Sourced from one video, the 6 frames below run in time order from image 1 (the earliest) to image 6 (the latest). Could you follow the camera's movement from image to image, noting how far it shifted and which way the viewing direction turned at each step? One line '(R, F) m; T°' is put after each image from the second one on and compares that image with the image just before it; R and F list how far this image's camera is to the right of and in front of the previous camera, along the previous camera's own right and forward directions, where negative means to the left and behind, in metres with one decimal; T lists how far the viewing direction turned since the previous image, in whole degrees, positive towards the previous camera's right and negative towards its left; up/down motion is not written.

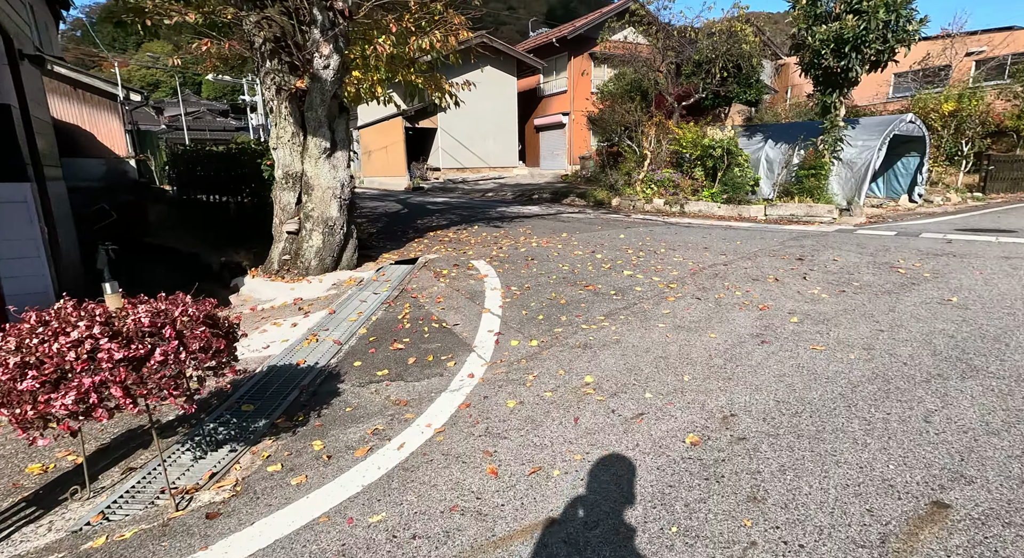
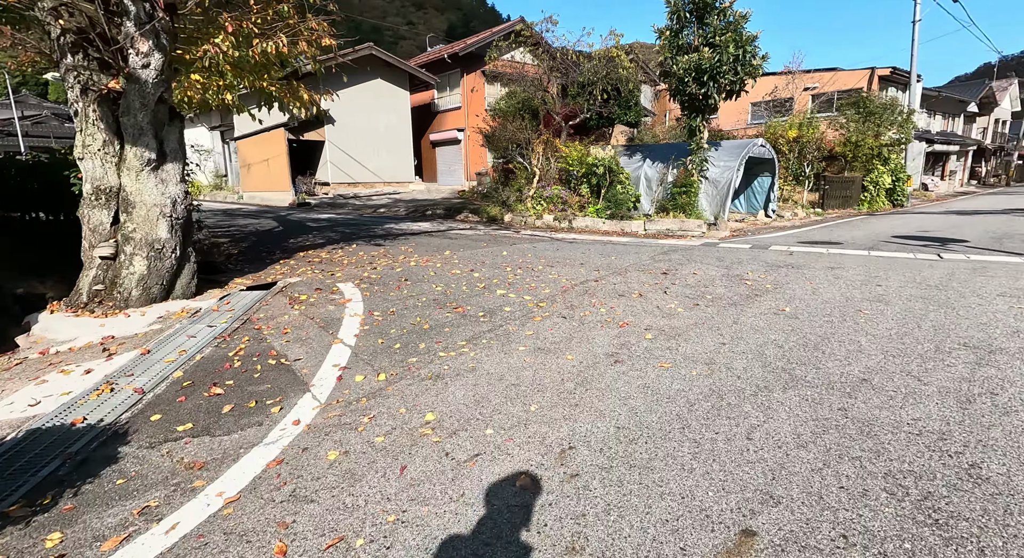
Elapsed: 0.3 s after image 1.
(+0.2, +0.1) m; +11°
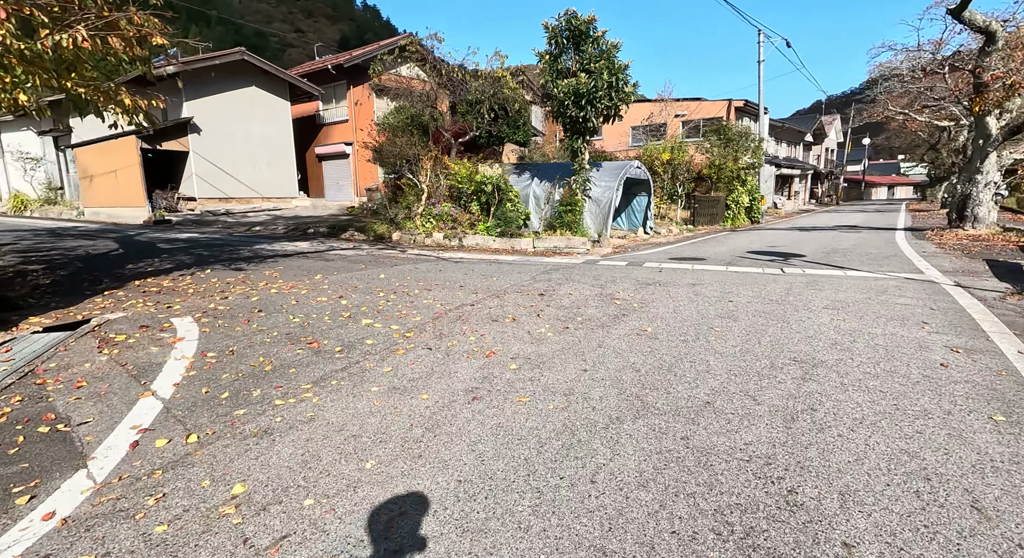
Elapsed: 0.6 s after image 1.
(+0.2, +0.1) m; +11°
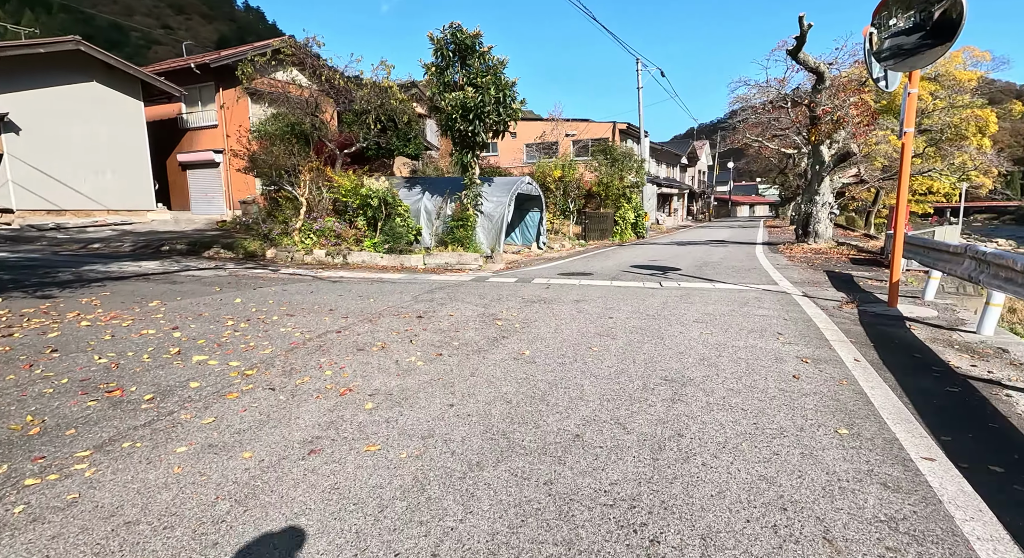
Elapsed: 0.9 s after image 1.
(+0.2, +0.2) m; +11°
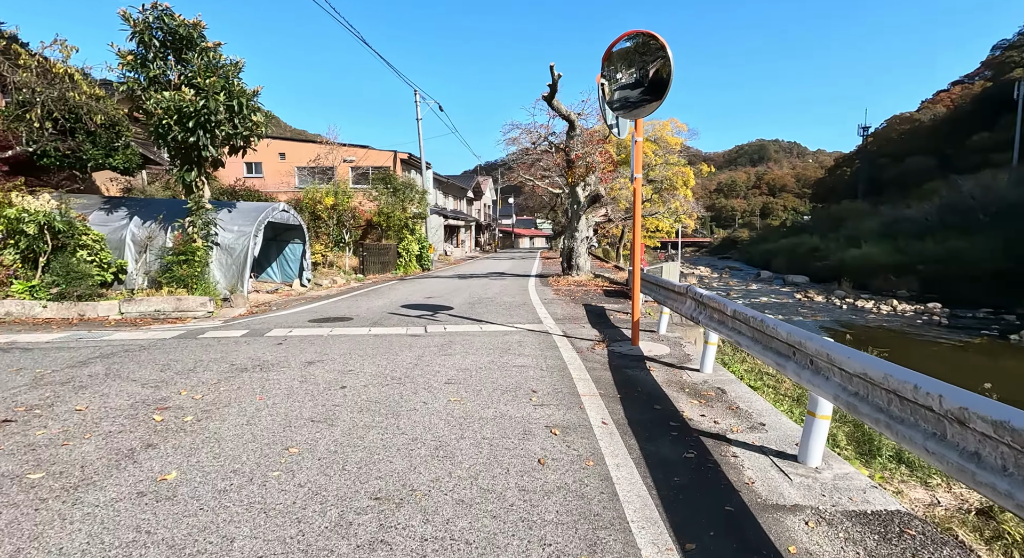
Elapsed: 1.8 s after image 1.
(+0.7, +0.9) m; +23°
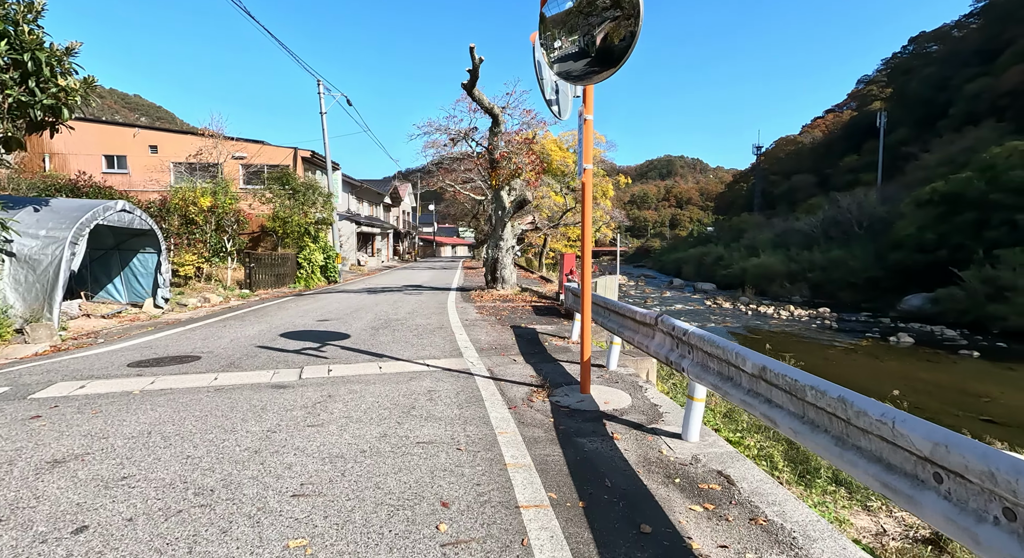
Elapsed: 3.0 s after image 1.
(+0.2, +1.9) m; +9°
